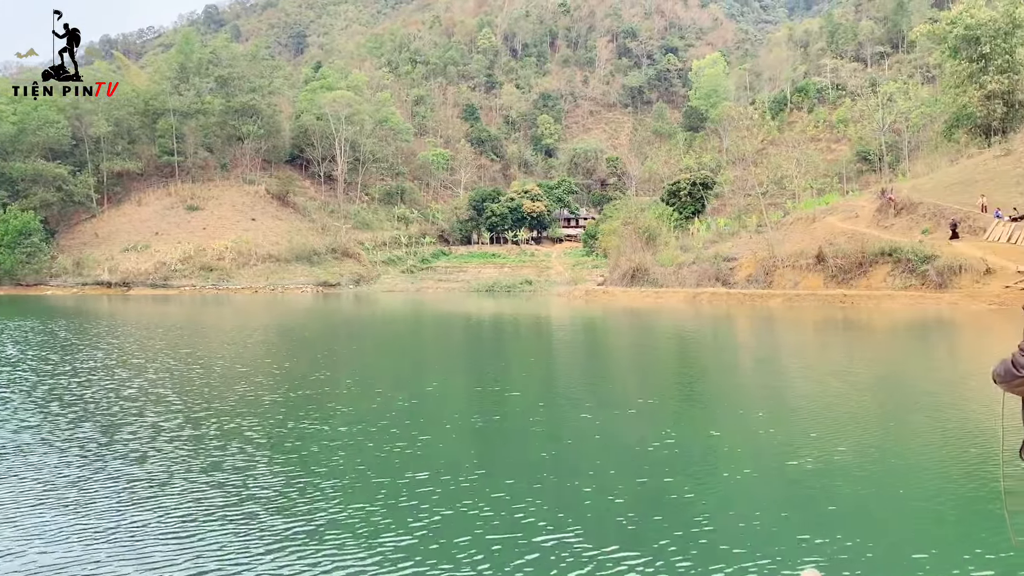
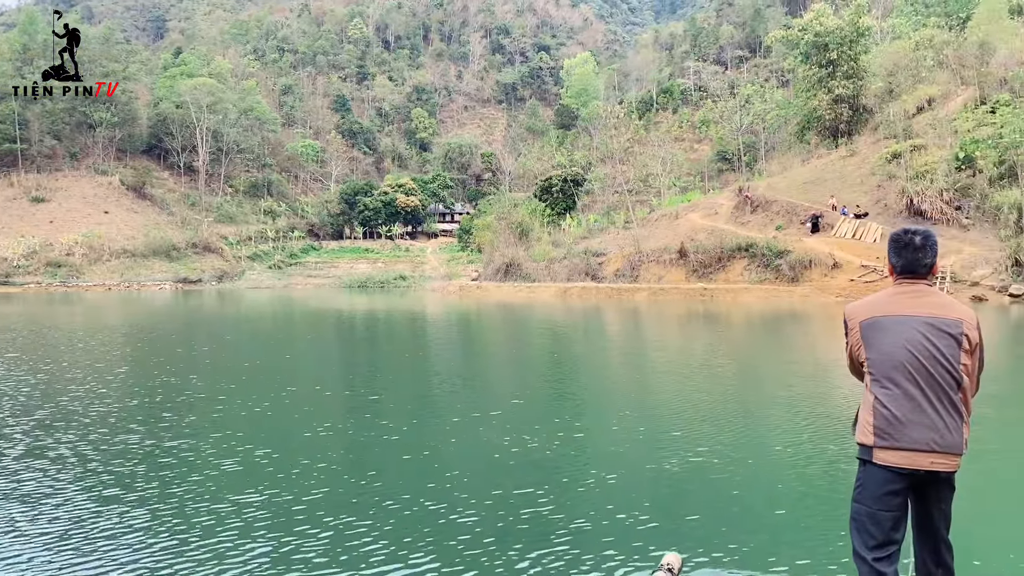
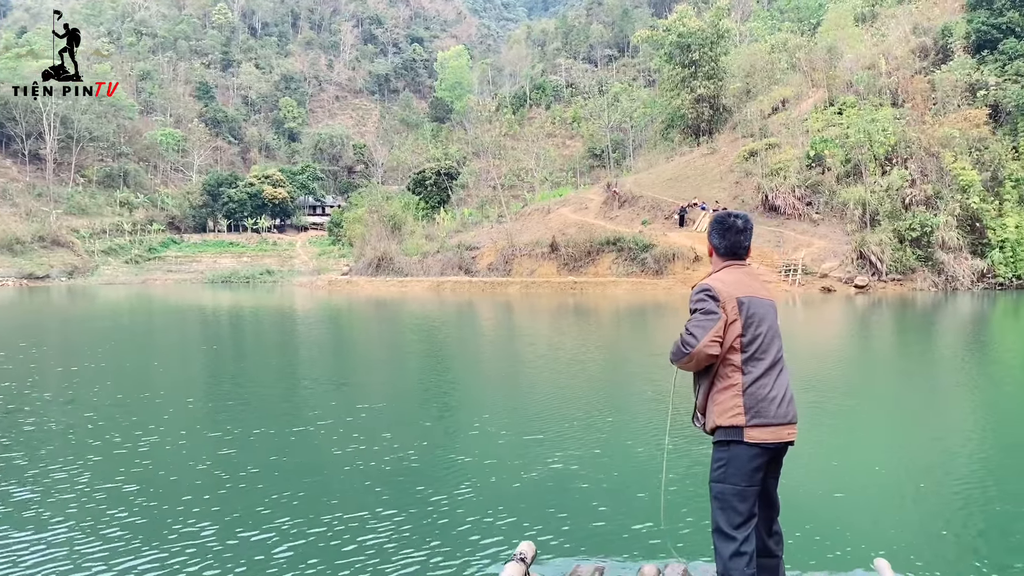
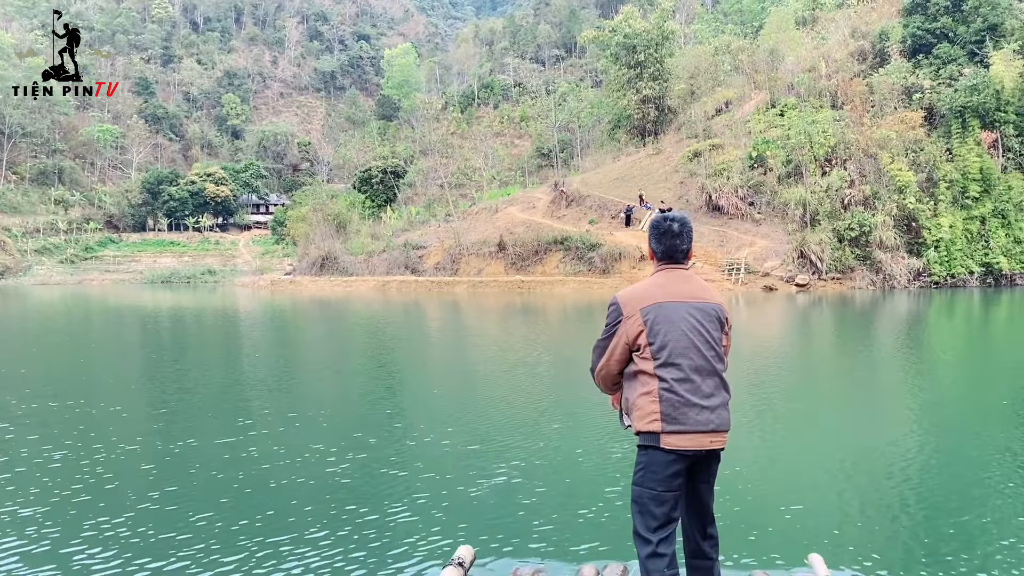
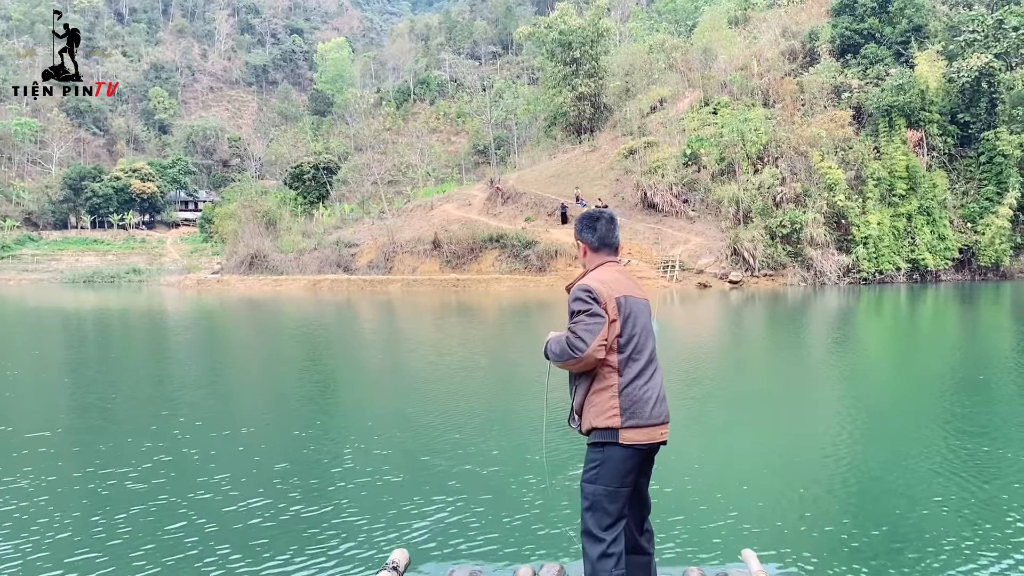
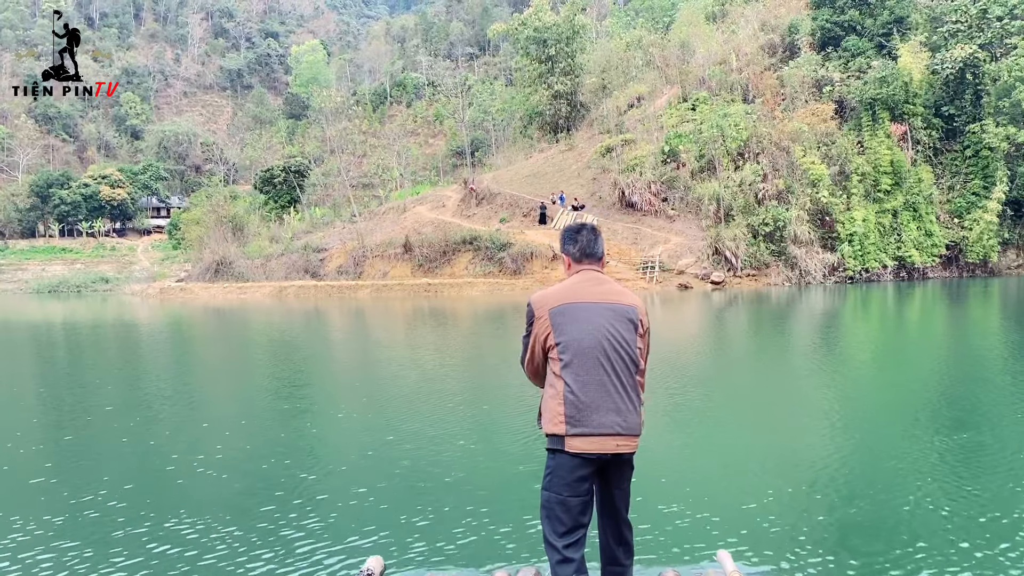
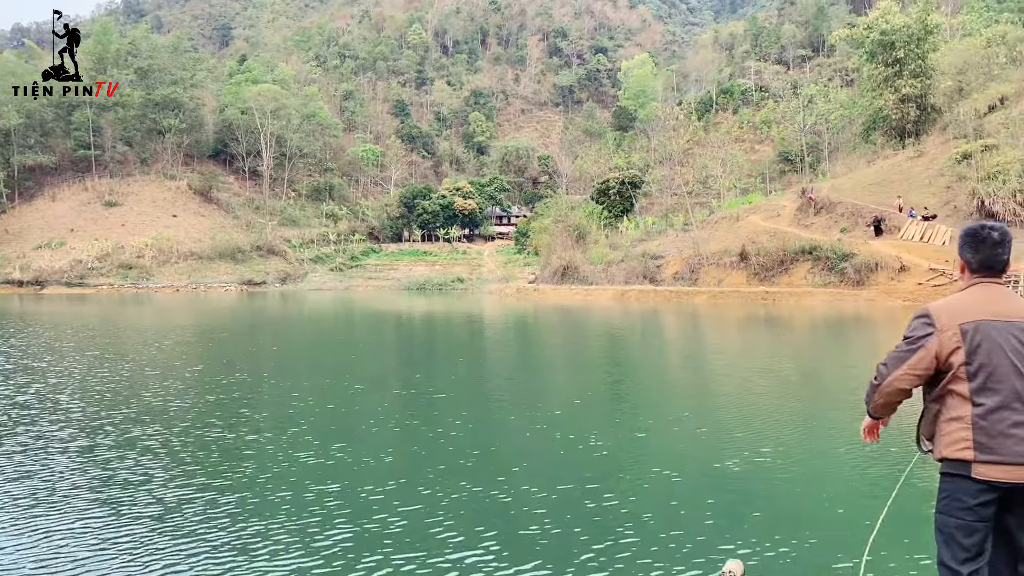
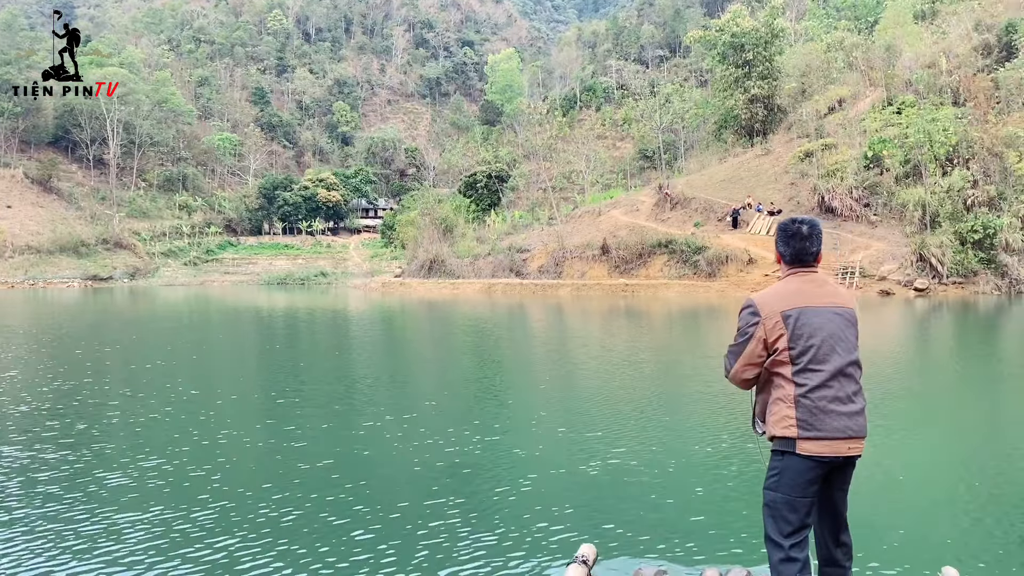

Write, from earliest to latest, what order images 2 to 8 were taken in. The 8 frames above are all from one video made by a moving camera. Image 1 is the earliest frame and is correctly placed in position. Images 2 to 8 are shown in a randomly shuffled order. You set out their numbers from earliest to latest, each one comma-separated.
7, 2, 8, 3, 4, 5, 6
